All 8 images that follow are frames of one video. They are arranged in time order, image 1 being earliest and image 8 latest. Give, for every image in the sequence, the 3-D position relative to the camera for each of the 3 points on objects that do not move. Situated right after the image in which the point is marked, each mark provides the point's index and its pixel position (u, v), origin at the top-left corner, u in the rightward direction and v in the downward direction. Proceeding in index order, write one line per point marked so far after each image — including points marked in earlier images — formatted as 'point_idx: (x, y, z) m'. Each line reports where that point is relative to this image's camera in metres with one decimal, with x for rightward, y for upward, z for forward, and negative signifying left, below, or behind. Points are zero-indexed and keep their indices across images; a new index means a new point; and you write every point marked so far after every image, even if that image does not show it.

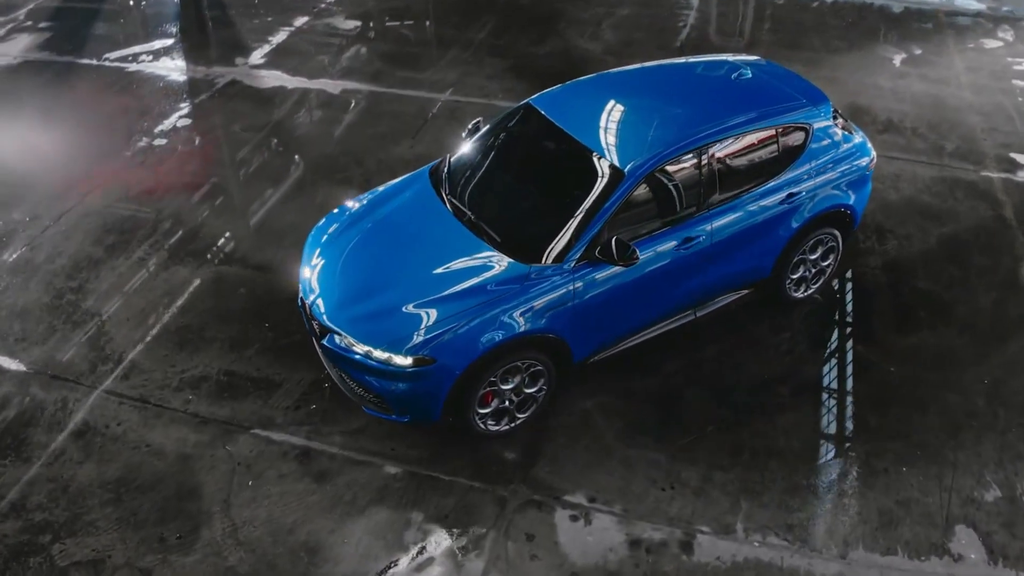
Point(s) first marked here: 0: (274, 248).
0: (-1.7, +0.4, +6.3) m
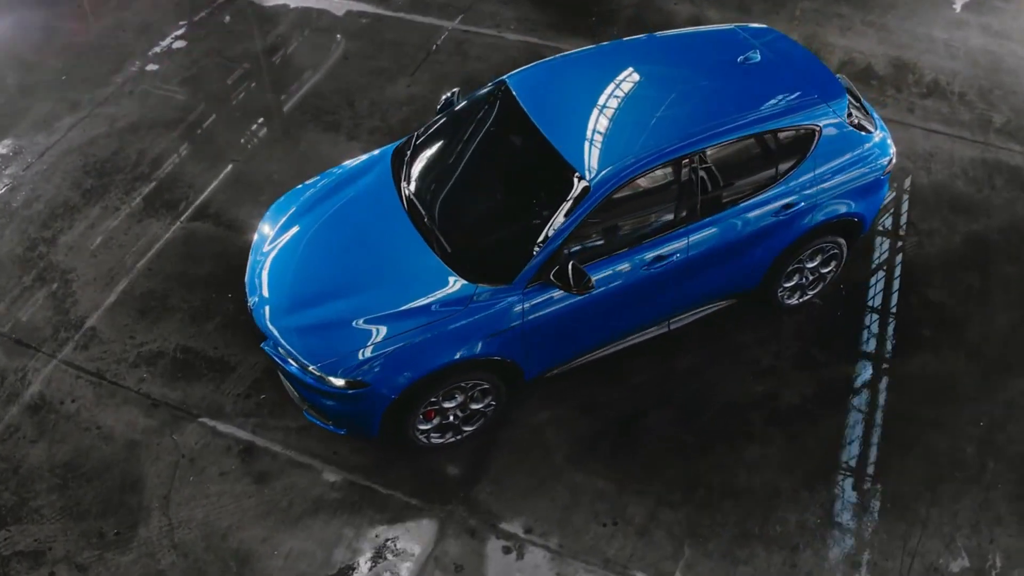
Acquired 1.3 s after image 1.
0: (-1.8, +0.6, +6.0) m
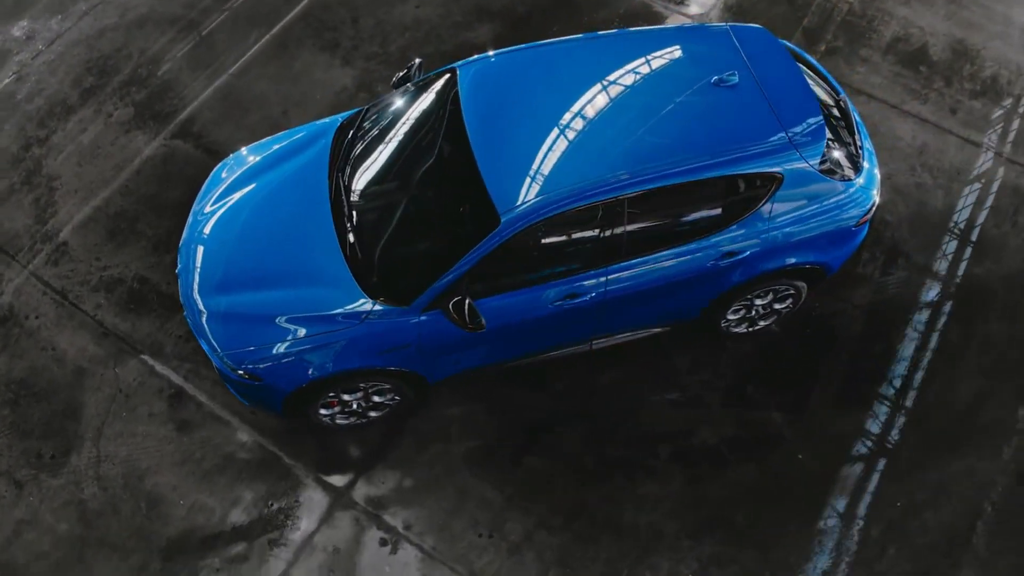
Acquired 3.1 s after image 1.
0: (-2.0, +1.2, +5.9) m
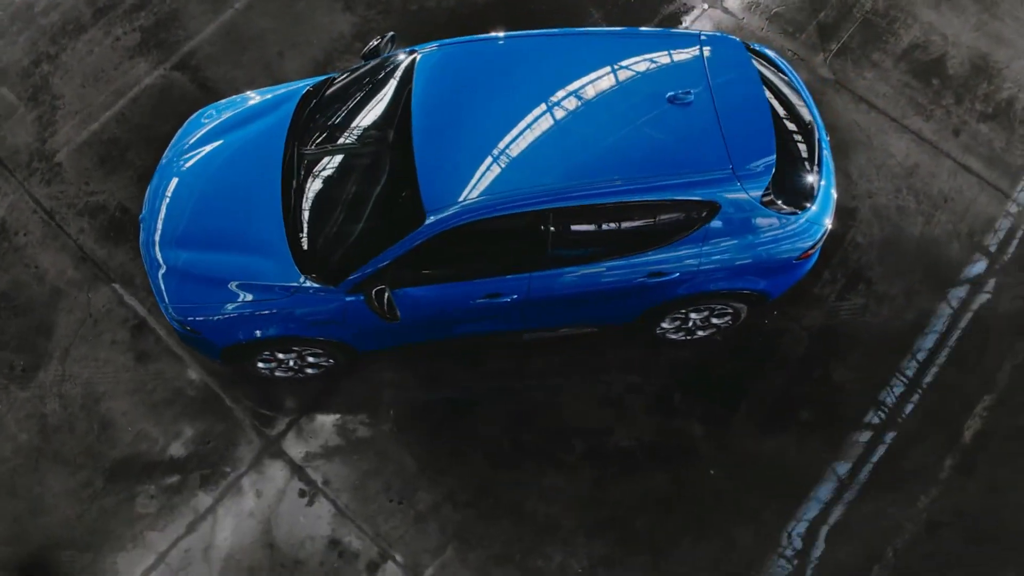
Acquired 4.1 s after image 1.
0: (-2.1, +1.6, +6.0) m
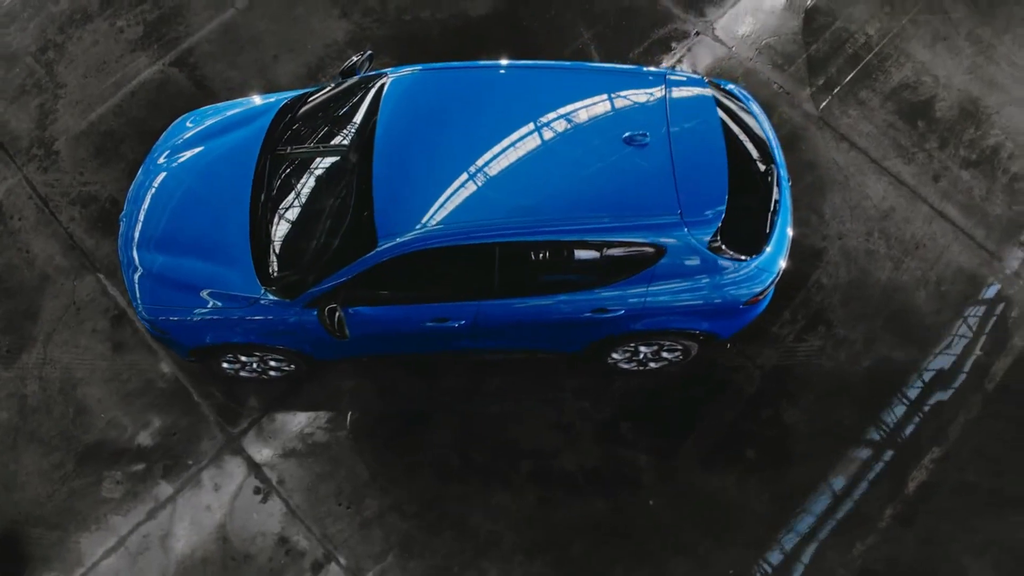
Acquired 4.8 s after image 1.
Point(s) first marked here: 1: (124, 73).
0: (-2.1, +1.6, +6.1) m
1: (-2.9, +1.6, +6.2) m
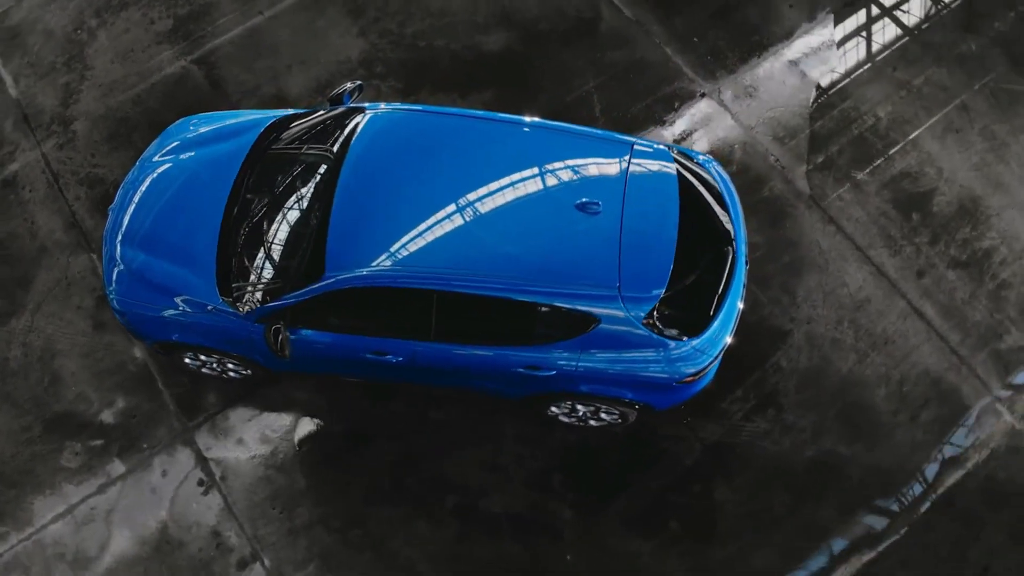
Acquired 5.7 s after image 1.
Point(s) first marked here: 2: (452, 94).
0: (-2.1, +1.7, +6.4) m
1: (-2.8, +1.7, +6.5) m
2: (-0.5, +1.4, +6.2) m
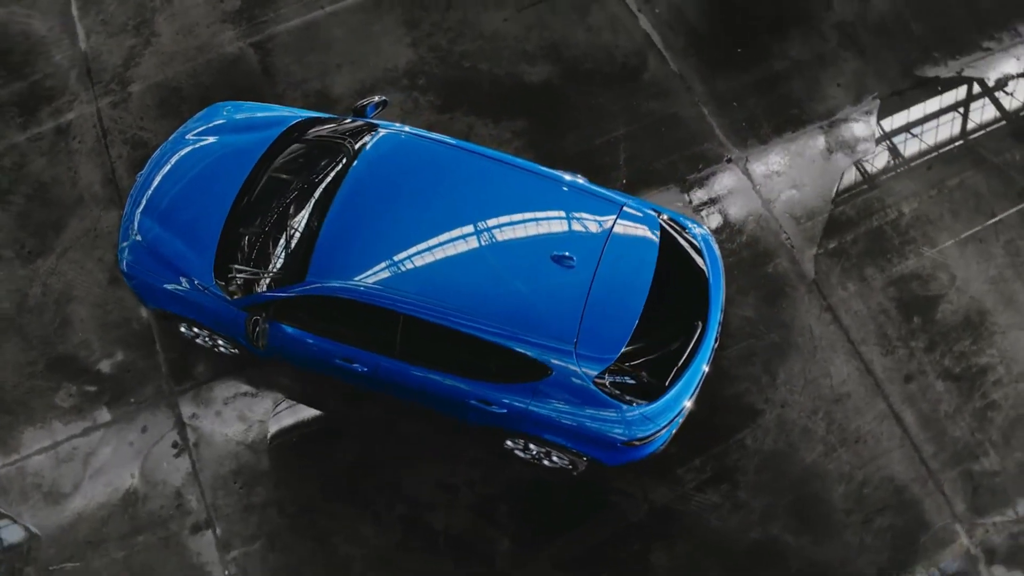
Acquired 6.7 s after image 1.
0: (-1.7, +1.8, +6.7) m
1: (-2.5, +2.0, +6.8) m
2: (-0.2, +1.3, +6.4) m
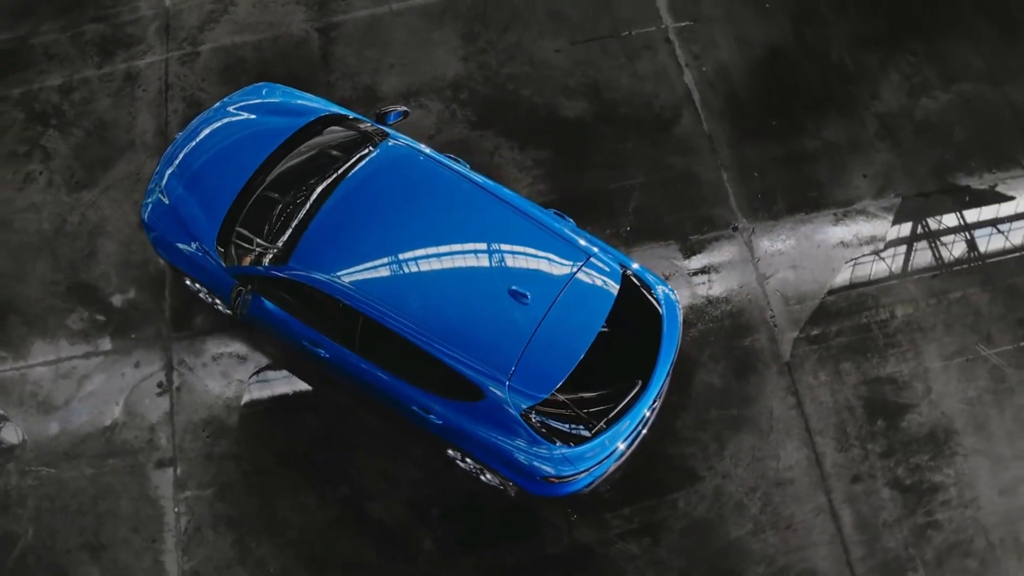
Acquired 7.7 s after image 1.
0: (-1.4, +2.0, +7.1) m
1: (-2.0, +2.3, +7.2) m
2: (0.0, +1.2, +6.7) m
